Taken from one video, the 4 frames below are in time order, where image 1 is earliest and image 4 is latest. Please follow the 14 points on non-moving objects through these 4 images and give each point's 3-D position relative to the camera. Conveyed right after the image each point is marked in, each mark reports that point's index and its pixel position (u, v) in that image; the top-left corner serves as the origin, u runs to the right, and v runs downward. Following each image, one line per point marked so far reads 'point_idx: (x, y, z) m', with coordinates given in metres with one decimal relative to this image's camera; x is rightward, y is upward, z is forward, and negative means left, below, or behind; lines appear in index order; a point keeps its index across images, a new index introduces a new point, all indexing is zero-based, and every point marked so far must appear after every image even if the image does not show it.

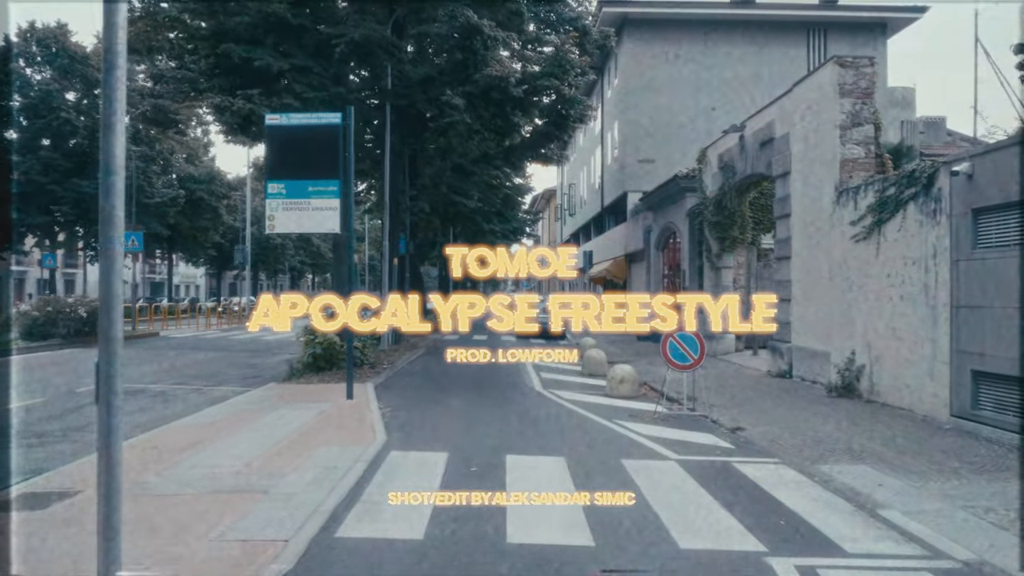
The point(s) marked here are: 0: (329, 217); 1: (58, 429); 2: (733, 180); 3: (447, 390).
0: (-2.8, +1.1, +12.5) m
1: (-6.2, -1.9, +11.1) m
2: (+5.3, +2.6, +19.6) m
3: (-1.3, -1.9, +15.1) m
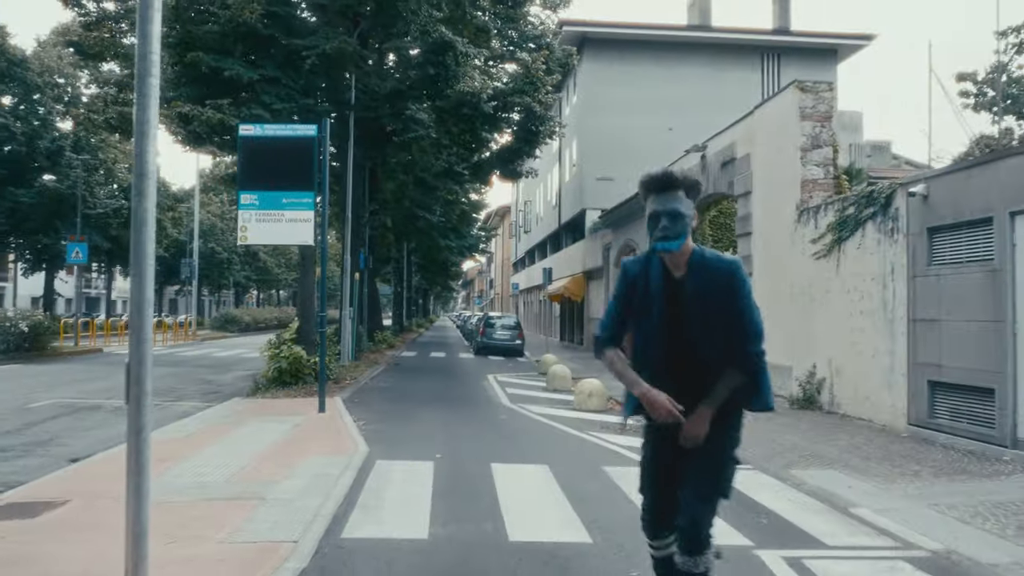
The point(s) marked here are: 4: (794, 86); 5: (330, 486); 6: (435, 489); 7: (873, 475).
0: (-3.2, +0.9, +12.5) m
1: (-6.5, -2.0, +10.9) m
2: (+4.5, +2.2, +20.1) m
3: (-1.8, -2.1, +15.1) m
4: (+5.1, +3.7, +14.8) m
5: (-1.6, -1.7, +7.1) m
6: (-0.7, -1.8, +7.3) m
7: (+3.8, -2.0, +8.7) m
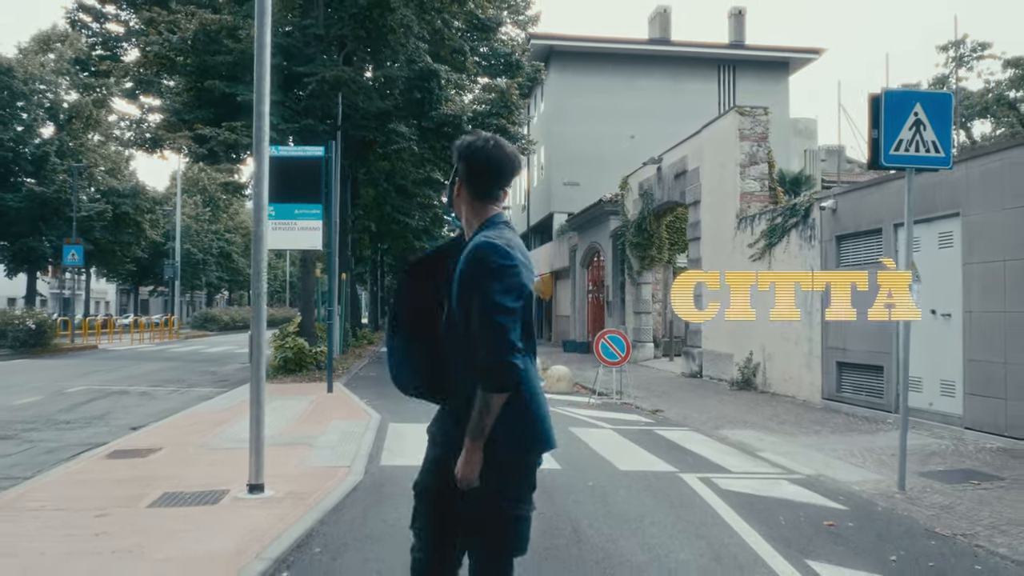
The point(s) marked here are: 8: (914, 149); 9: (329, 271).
0: (-3.5, +0.9, +14.5) m
1: (-6.8, -2.0, +12.8) m
2: (+3.8, +2.2, +22.4) m
3: (-2.2, -2.1, +17.2) m
4: (+4.6, +3.7, +17.2) m
5: (-1.7, -1.7, +9.2) m
6: (-0.8, -1.7, +9.4) m
7: (+3.6, -1.9, +11.0) m
8: (+3.6, +1.2, +7.3) m
9: (-4.1, +0.4, +18.3) m
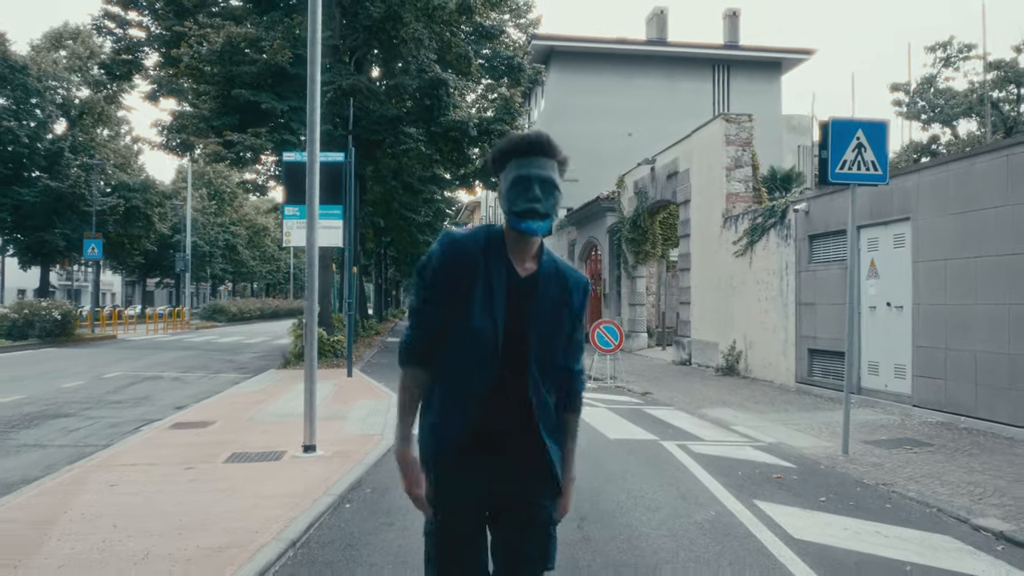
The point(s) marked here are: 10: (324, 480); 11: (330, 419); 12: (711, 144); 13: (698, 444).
0: (-3.5, +1.0, +15.9) m
1: (-6.7, -1.9, +14.2) m
2: (+3.9, +2.4, +23.8) m
3: (-2.2, -2.0, +18.6) m
4: (+4.7, +3.8, +18.5) m
5: (-1.6, -1.6, +10.6) m
6: (-0.7, -1.7, +10.8) m
7: (+3.7, -1.9, +12.4) m
8: (+3.7, +1.3, +8.7) m
9: (-4.0, +0.5, +19.7) m
10: (-1.6, -1.6, +7.0) m
11: (-2.2, -1.6, +10.0) m
12: (+4.6, +3.4, +19.2) m
13: (+2.1, -1.8, +9.4) m
